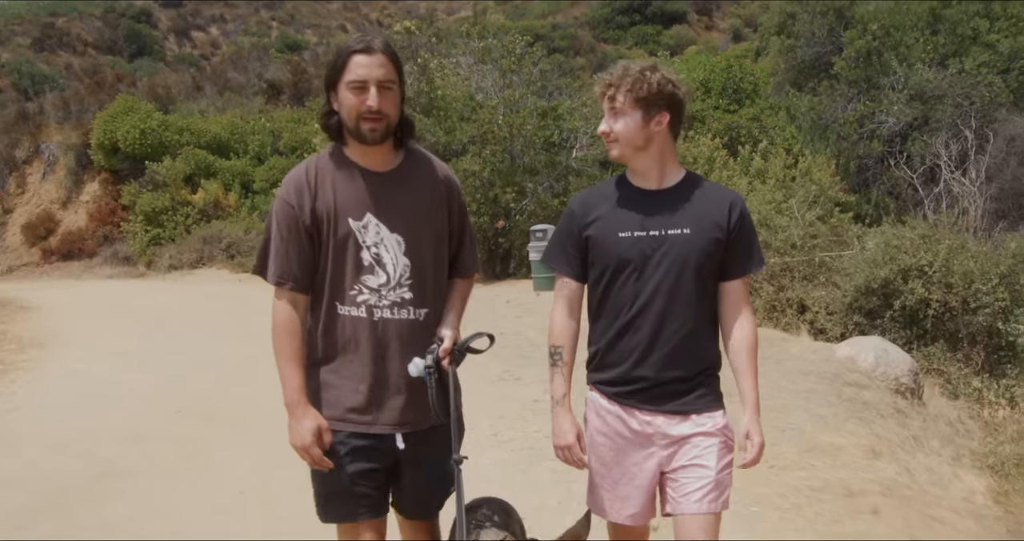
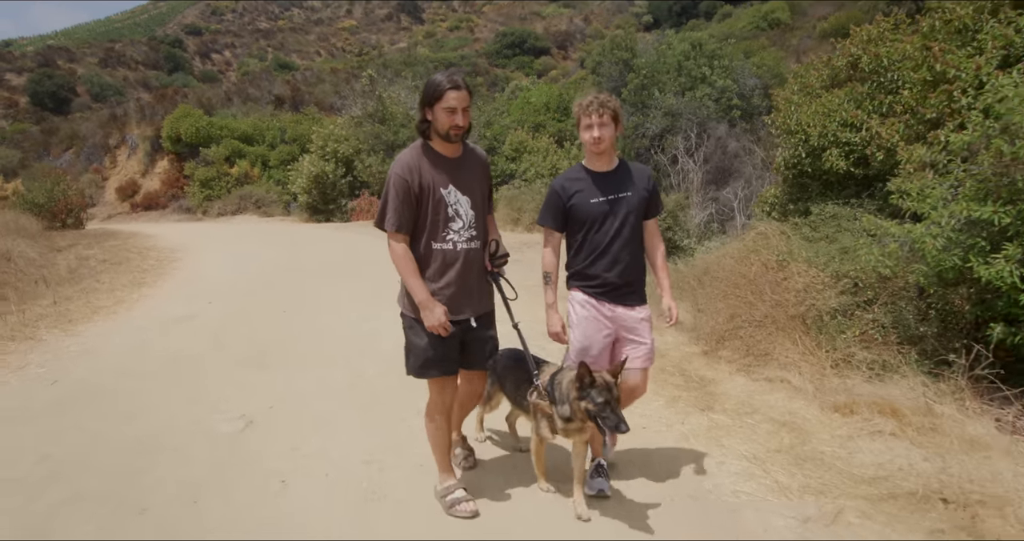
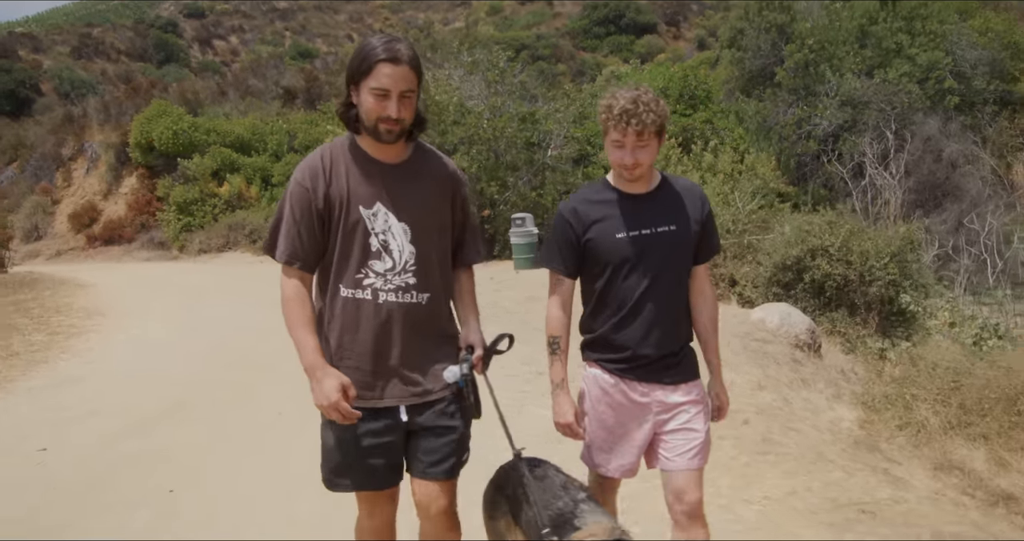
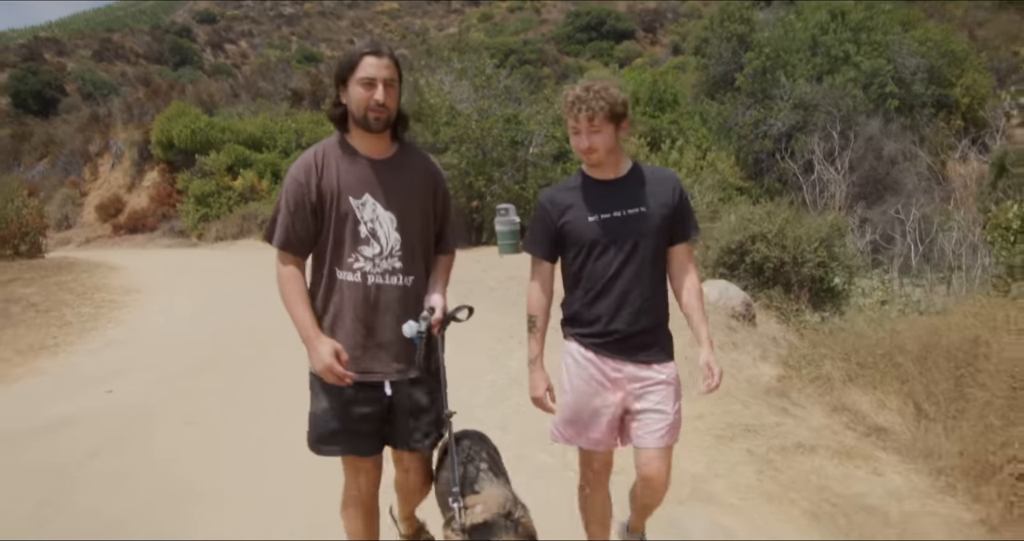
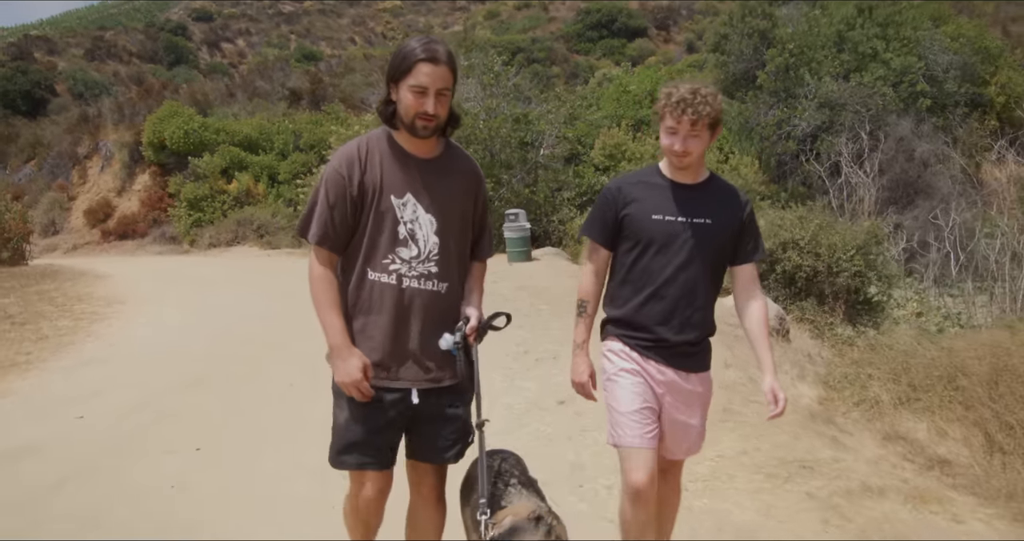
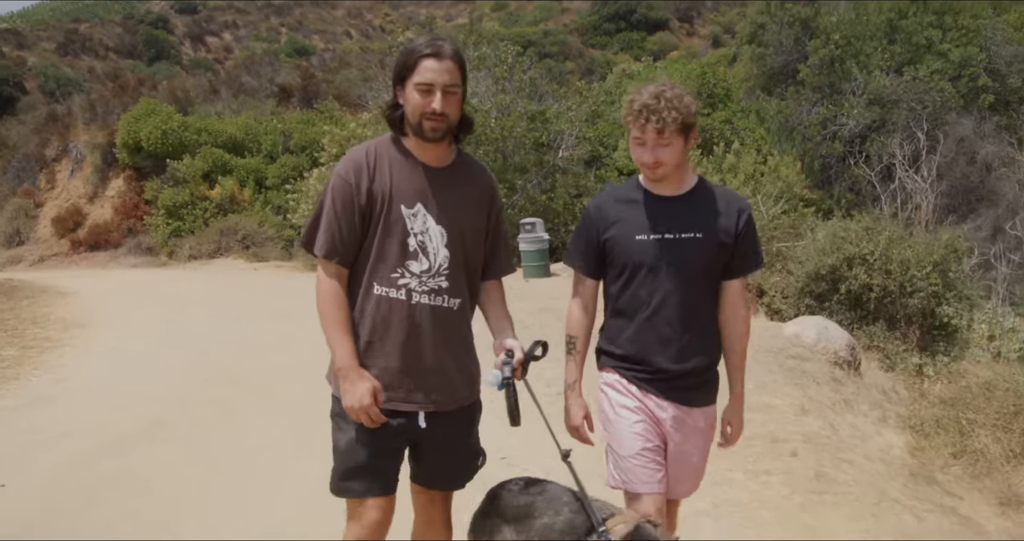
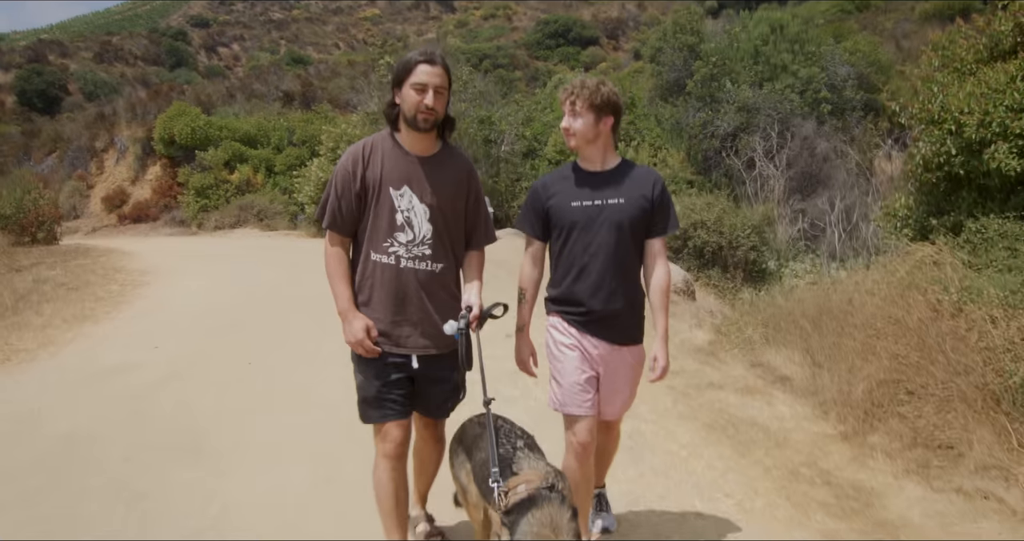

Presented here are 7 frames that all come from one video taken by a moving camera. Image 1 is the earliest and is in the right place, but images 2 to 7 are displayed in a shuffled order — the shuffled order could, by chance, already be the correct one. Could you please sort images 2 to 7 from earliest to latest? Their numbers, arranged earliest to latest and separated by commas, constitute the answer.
6, 3, 5, 4, 7, 2
